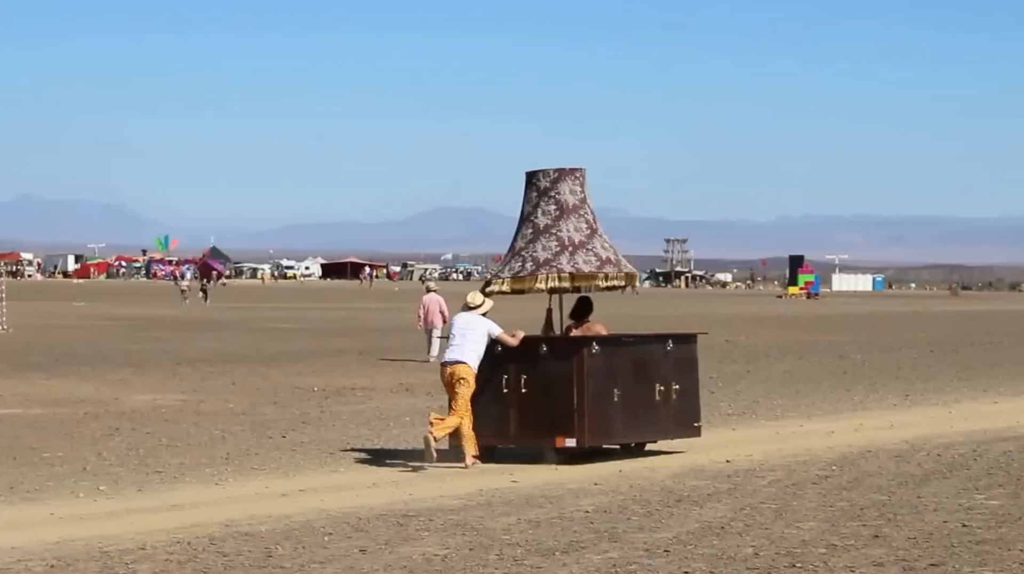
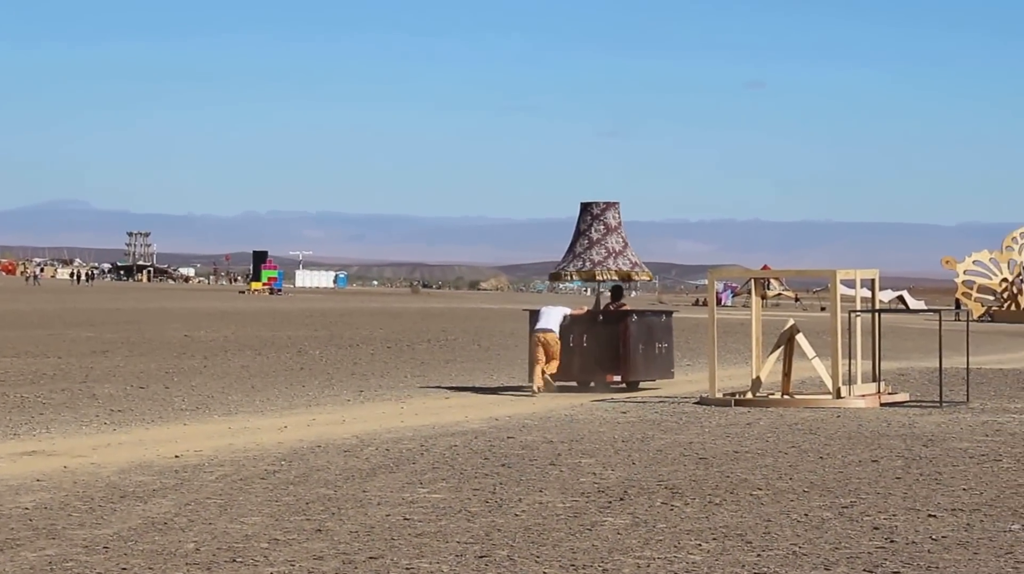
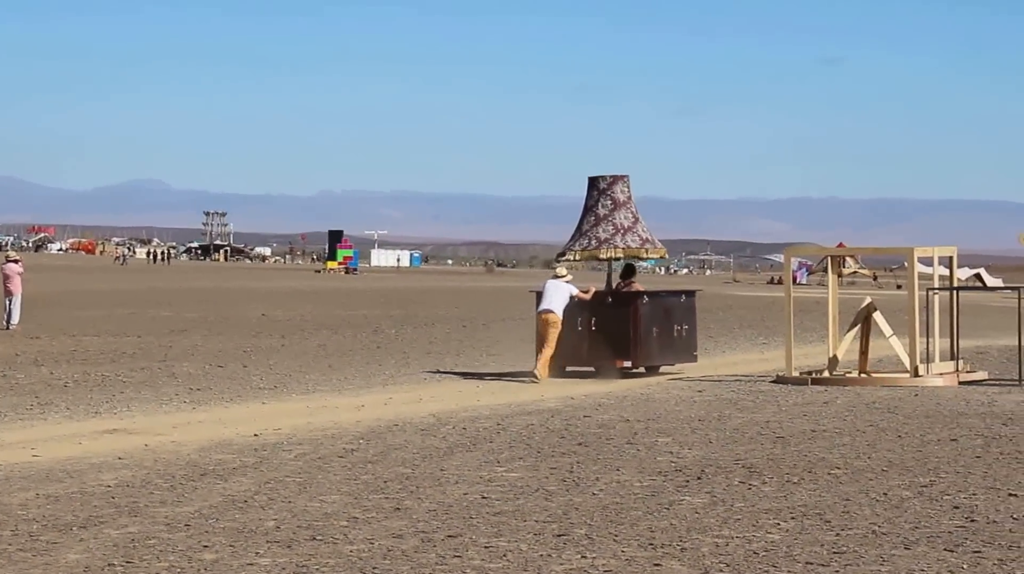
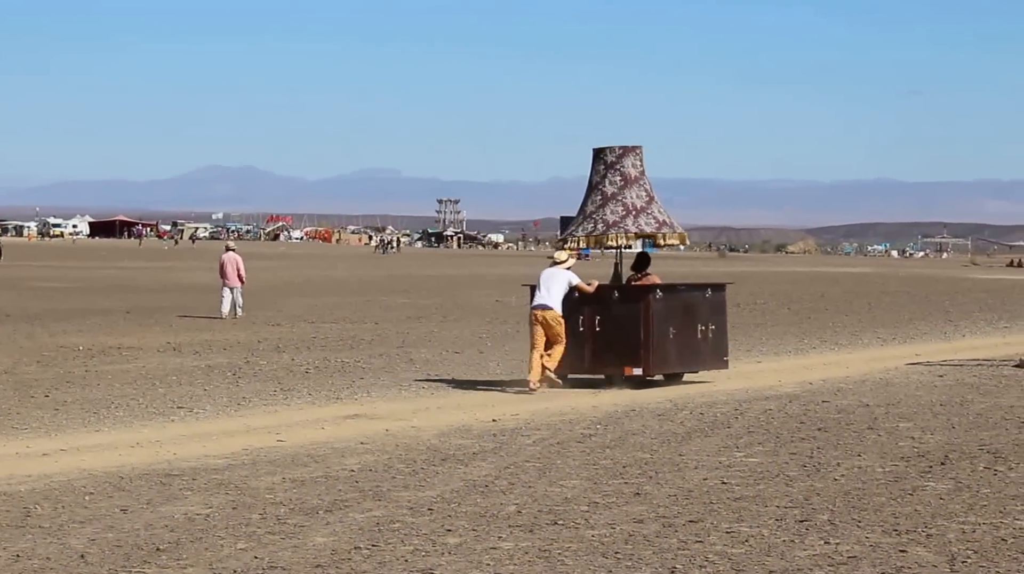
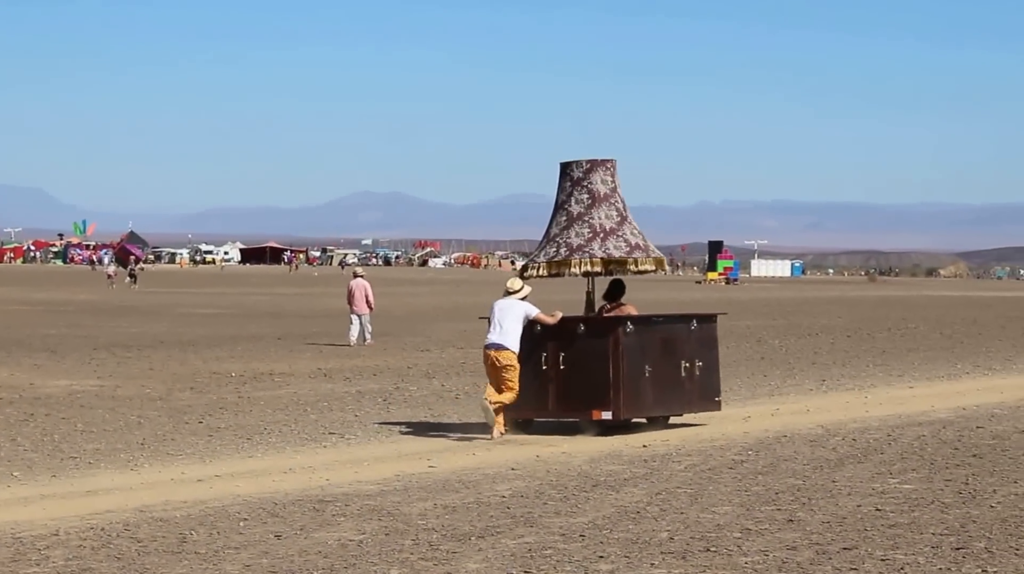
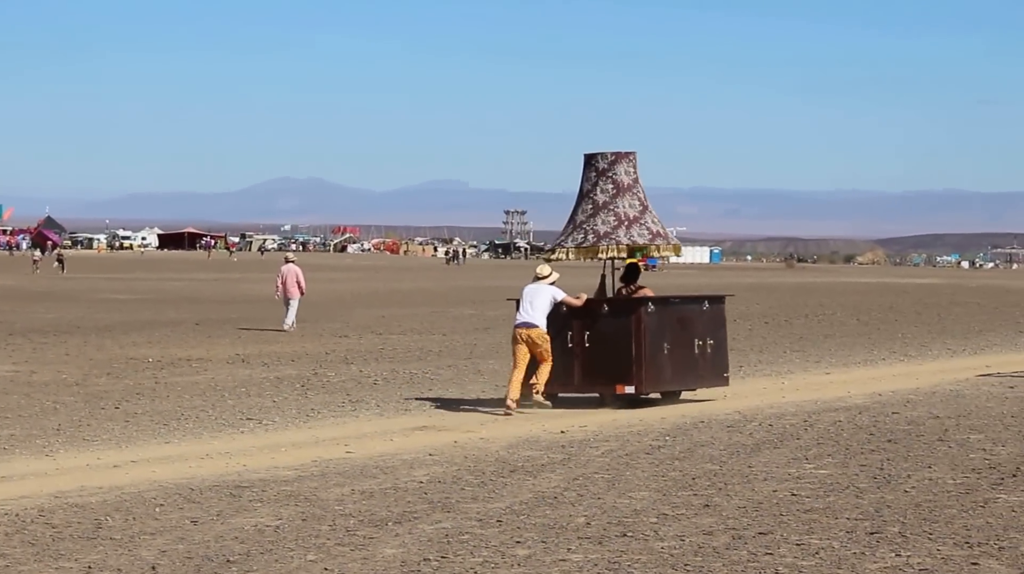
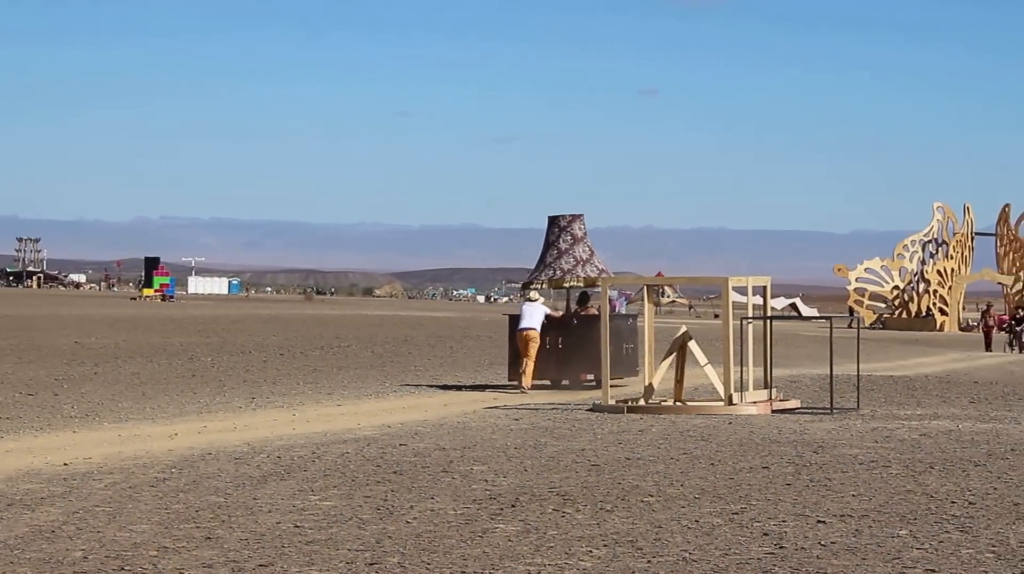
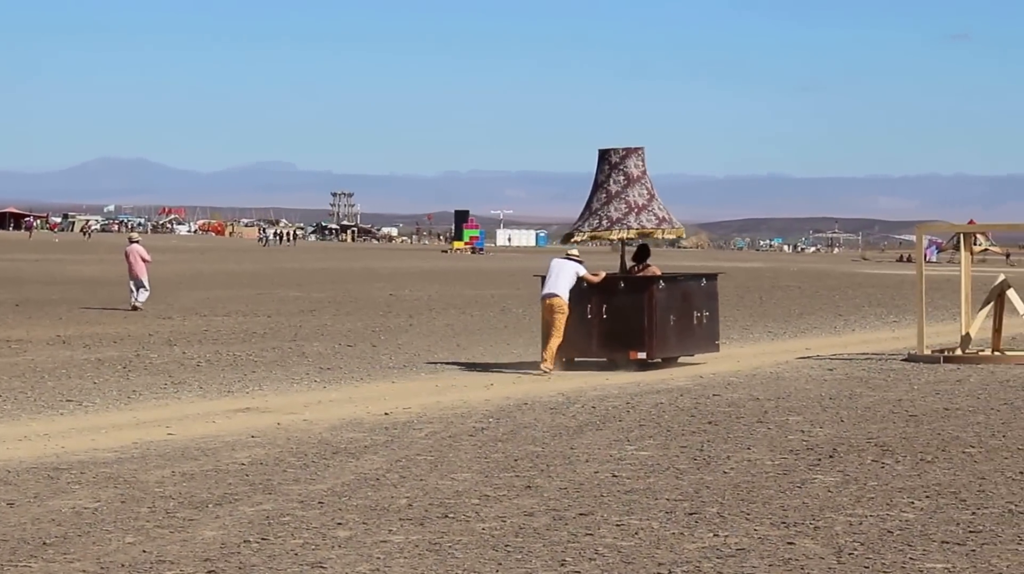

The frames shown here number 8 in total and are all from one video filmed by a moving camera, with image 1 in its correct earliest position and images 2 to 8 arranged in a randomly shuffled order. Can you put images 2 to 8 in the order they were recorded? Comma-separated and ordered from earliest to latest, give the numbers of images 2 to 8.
5, 6, 4, 8, 3, 2, 7
